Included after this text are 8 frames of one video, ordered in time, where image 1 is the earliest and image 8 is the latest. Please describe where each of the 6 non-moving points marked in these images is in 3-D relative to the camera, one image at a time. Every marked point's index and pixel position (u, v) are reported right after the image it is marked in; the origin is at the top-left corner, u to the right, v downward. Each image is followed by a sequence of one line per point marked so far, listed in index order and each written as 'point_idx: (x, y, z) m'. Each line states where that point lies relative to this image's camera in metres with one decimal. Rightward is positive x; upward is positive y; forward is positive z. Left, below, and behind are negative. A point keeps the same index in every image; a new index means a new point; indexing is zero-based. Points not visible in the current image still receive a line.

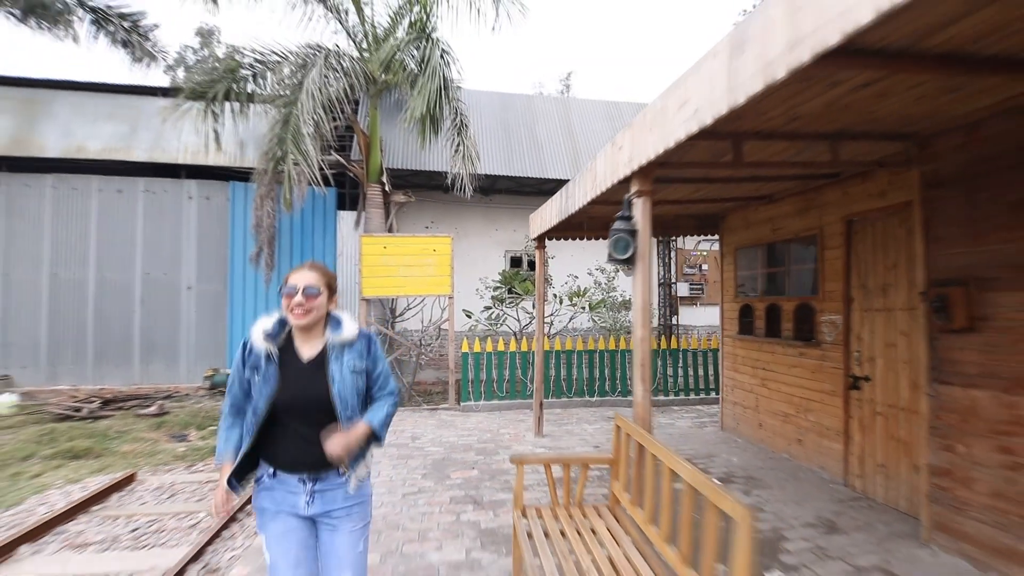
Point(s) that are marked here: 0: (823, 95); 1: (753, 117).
0: (+1.5, +0.9, +2.6) m
1: (+1.3, +0.9, +2.9) m
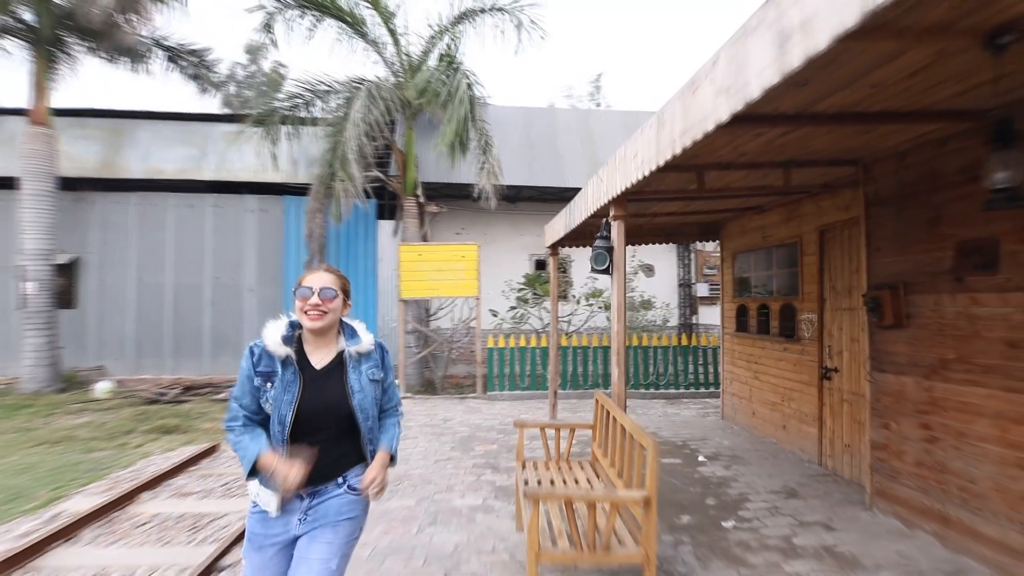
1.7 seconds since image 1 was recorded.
0: (+1.5, +0.9, +3.3) m
1: (+1.3, +0.9, +3.6) m
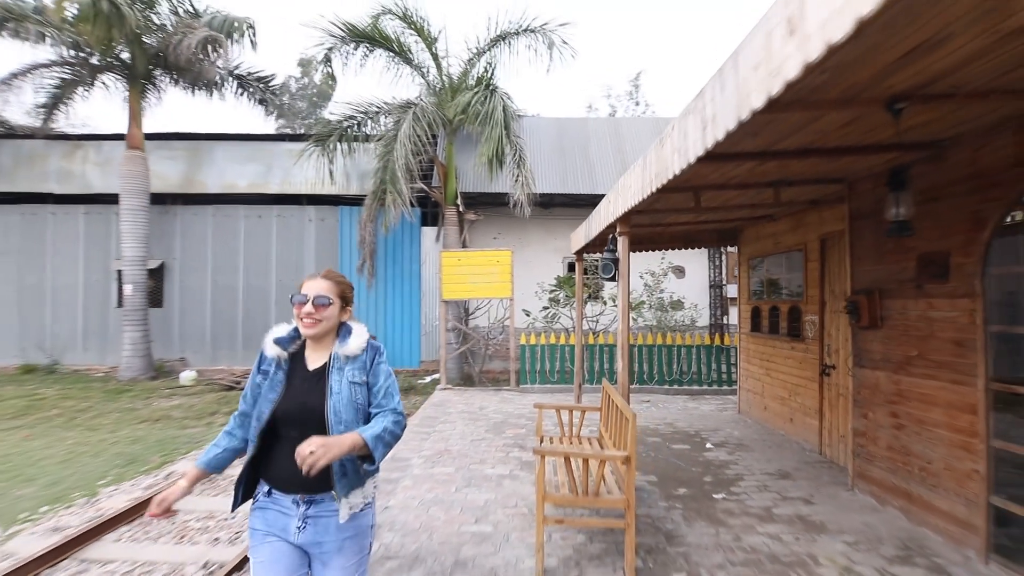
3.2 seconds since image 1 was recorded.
0: (+1.6, +0.9, +4.0) m
1: (+1.5, +0.8, +4.3) m
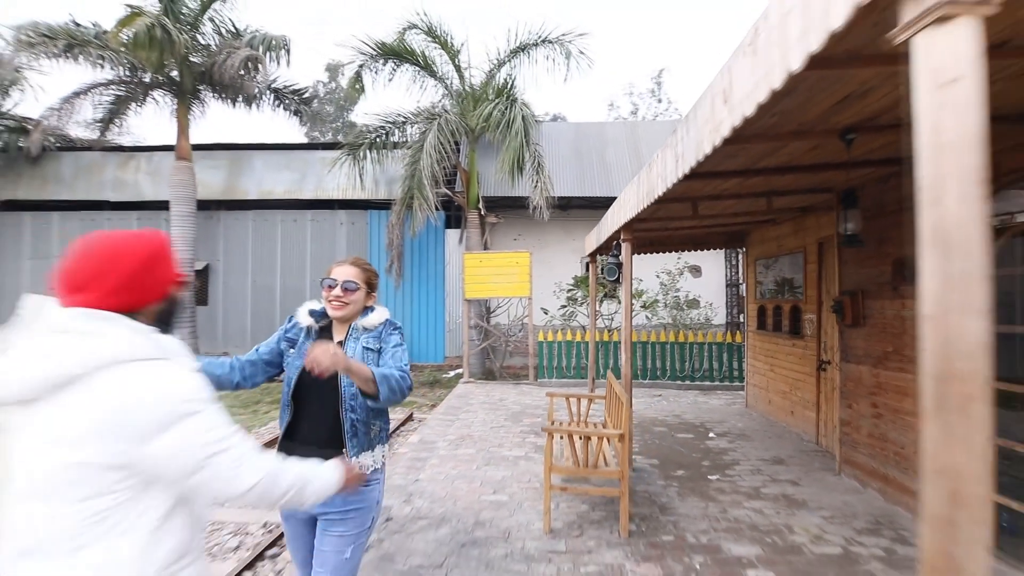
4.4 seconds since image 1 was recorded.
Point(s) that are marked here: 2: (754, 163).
0: (+1.7, +0.8, +4.4) m
1: (+1.6, +0.8, +4.8) m
2: (+1.6, +0.8, +3.7) m
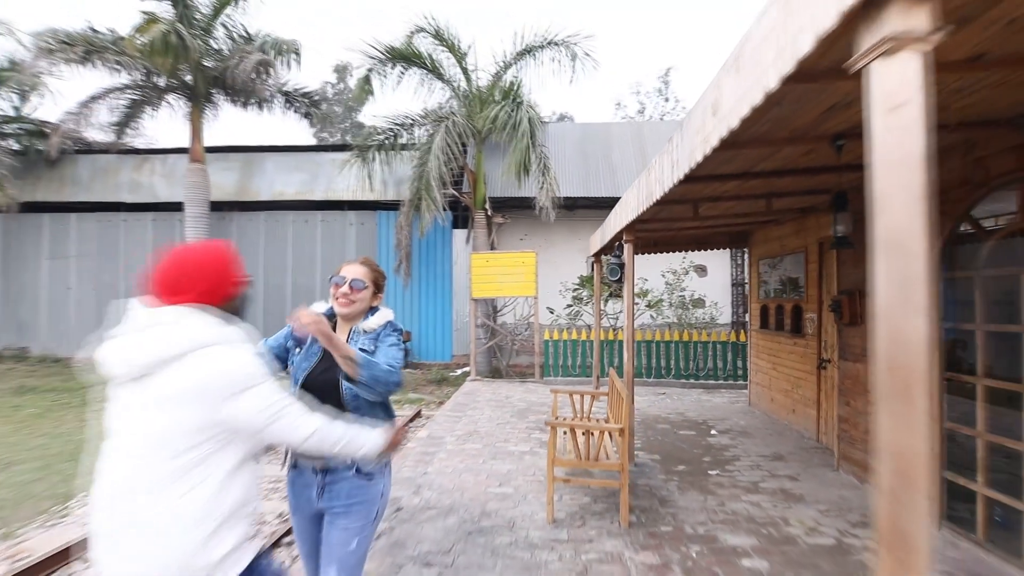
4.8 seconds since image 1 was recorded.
0: (+1.8, +0.8, +4.6) m
1: (+1.6, +0.8, +4.9) m
2: (+1.7, +0.9, +3.8) m
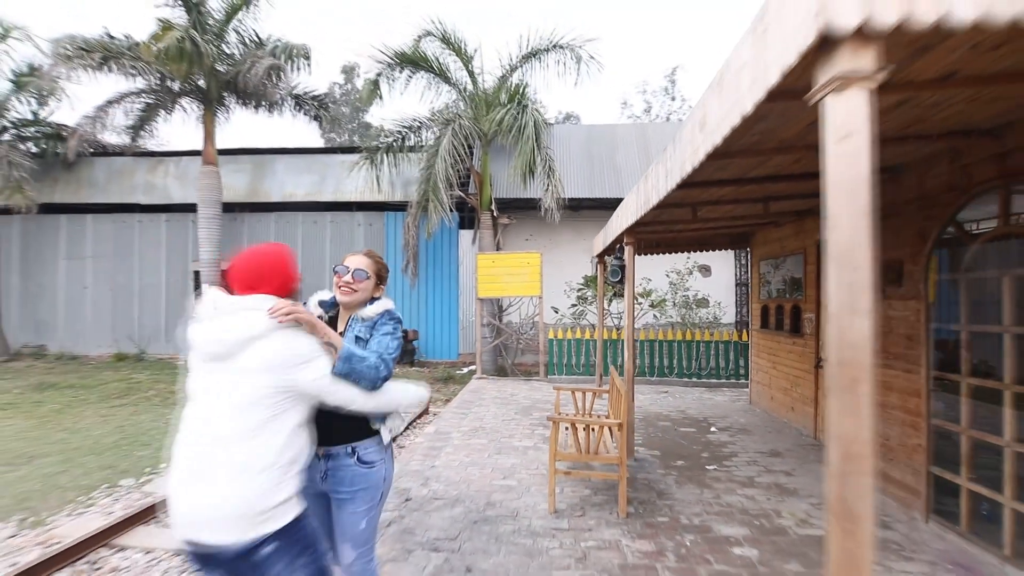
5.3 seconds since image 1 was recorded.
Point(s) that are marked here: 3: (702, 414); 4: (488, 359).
0: (+1.8, +0.8, +4.7) m
1: (+1.7, +0.8, +5.1) m
2: (+1.7, +0.8, +4.0) m
3: (+2.7, -1.8, +7.8) m
4: (-0.5, -1.4, +10.9) m
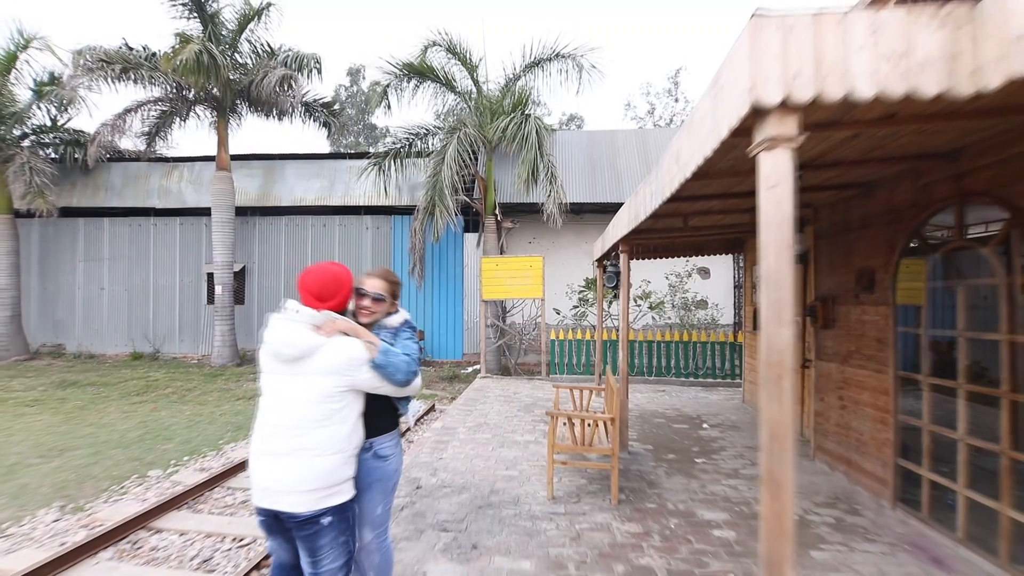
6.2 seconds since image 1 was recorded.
0: (+1.8, +0.8, +5.1) m
1: (+1.7, +0.7, +5.4) m
2: (+1.7, +0.8, +4.4) m
3: (+2.7, -1.8, +8.2) m
4: (-0.4, -1.4, +11.2) m
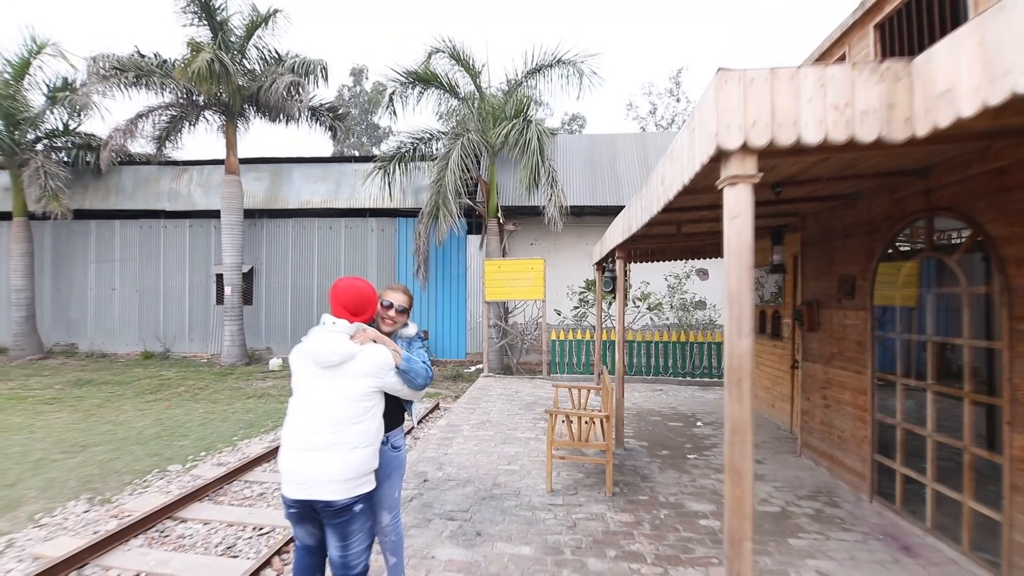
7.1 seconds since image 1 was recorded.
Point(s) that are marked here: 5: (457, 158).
0: (+1.9, +0.7, +5.4) m
1: (+1.7, +0.7, +5.7) m
2: (+1.7, +0.7, +4.7) m
3: (+2.8, -1.9, +8.5) m
4: (-0.4, -1.5, +11.5) m
5: (-1.1, +2.5, +10.6) m
